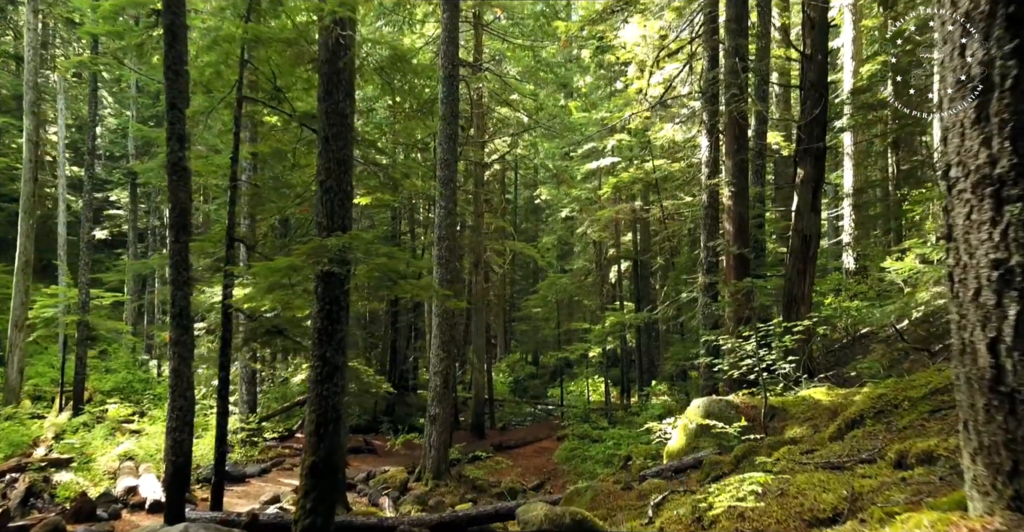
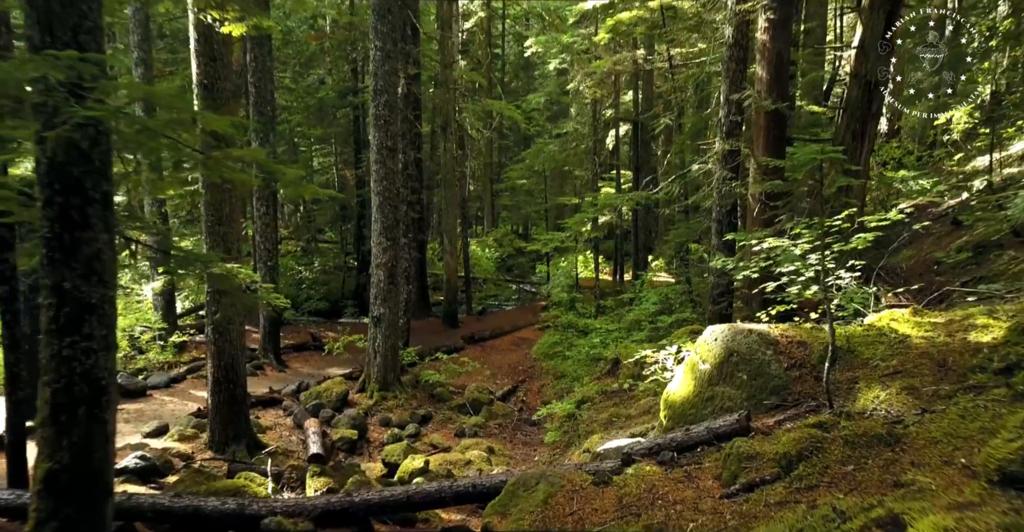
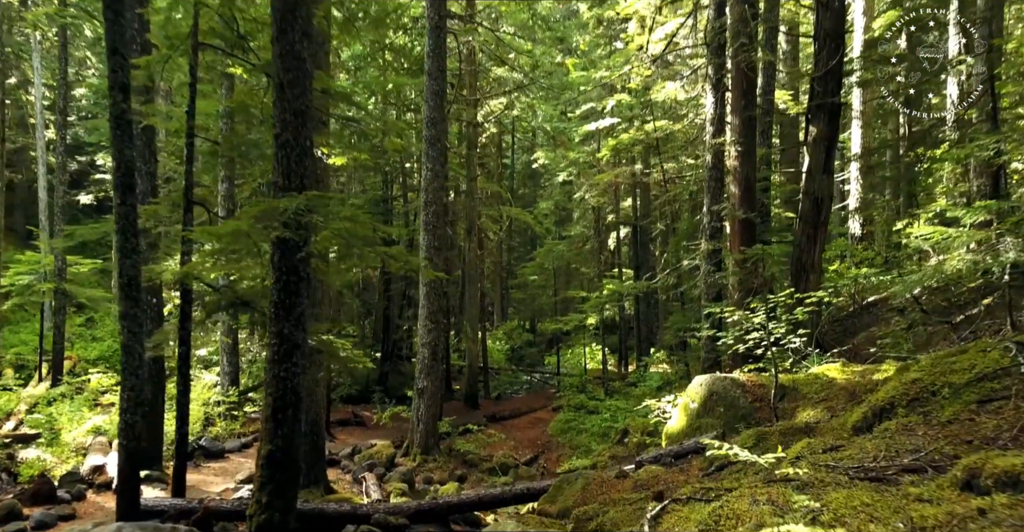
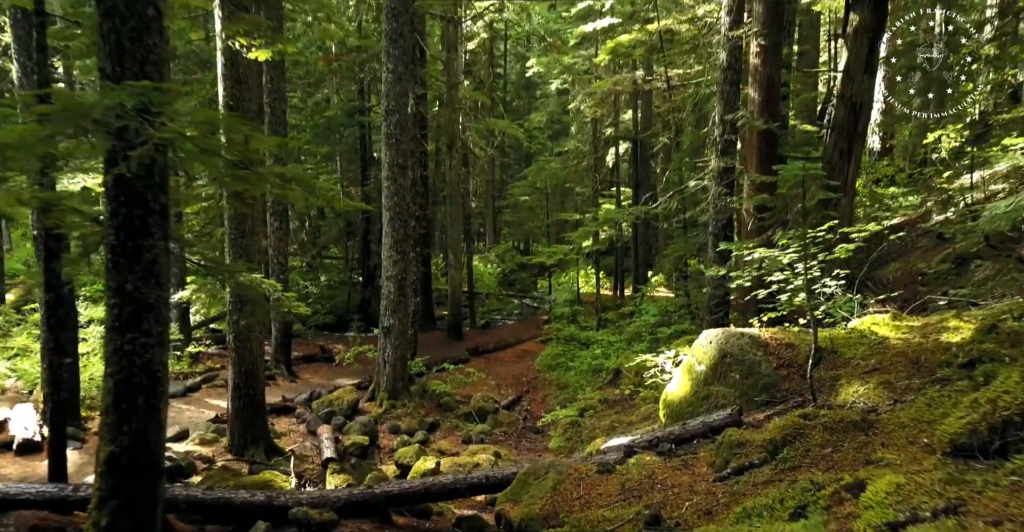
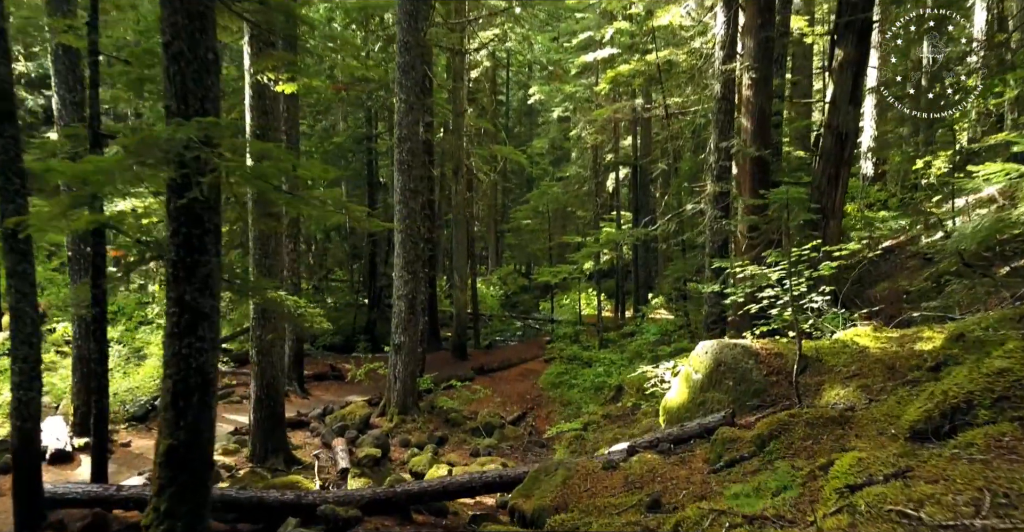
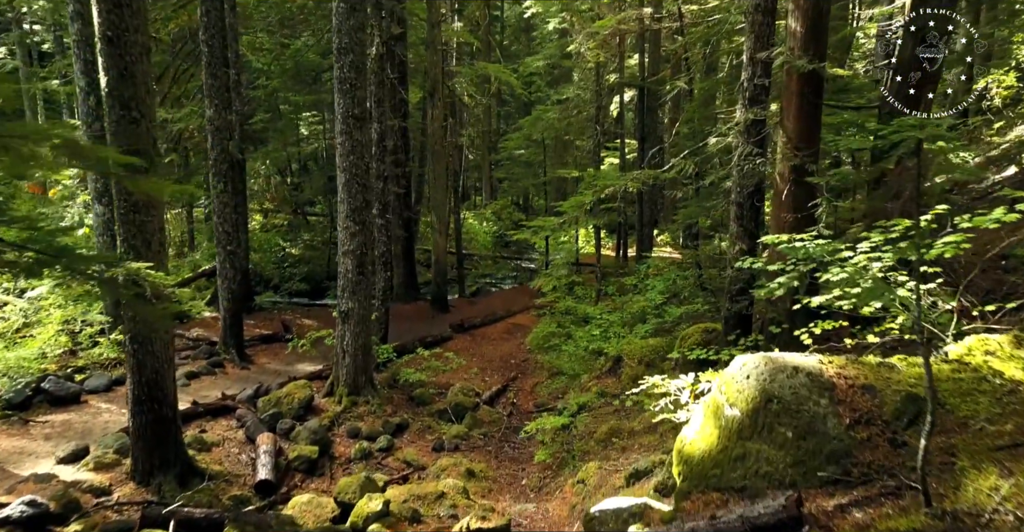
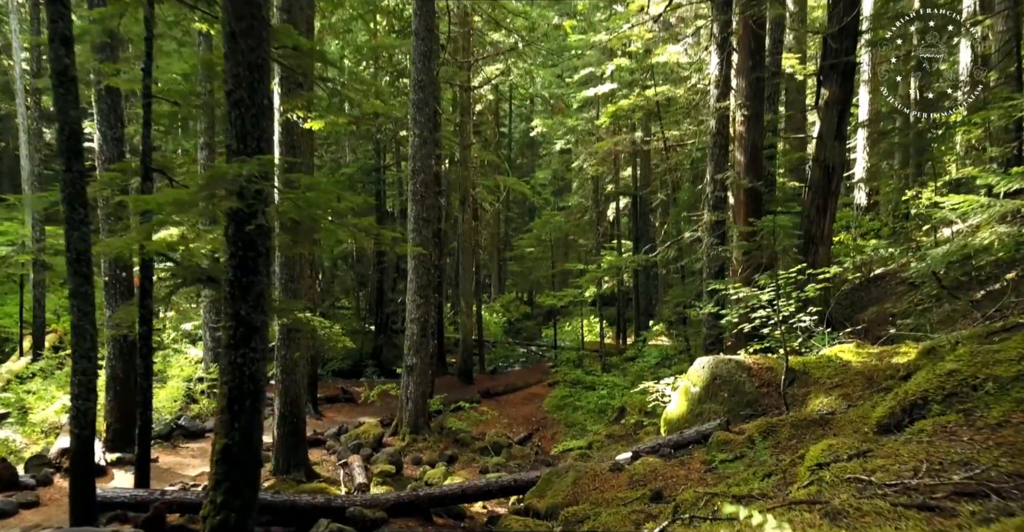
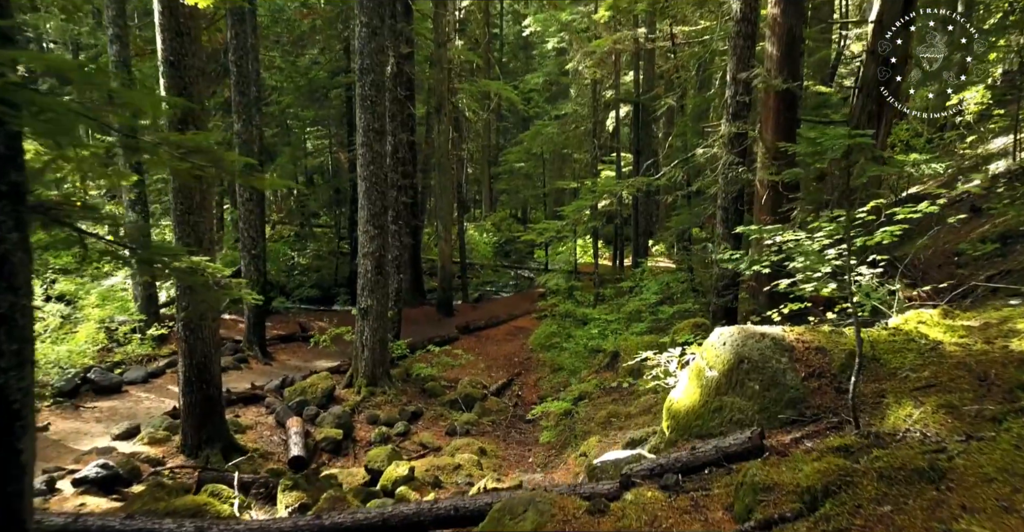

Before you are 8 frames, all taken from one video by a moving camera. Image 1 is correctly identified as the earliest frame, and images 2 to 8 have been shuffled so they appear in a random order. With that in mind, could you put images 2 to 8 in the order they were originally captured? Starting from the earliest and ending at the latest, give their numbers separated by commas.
3, 7, 5, 4, 2, 8, 6
